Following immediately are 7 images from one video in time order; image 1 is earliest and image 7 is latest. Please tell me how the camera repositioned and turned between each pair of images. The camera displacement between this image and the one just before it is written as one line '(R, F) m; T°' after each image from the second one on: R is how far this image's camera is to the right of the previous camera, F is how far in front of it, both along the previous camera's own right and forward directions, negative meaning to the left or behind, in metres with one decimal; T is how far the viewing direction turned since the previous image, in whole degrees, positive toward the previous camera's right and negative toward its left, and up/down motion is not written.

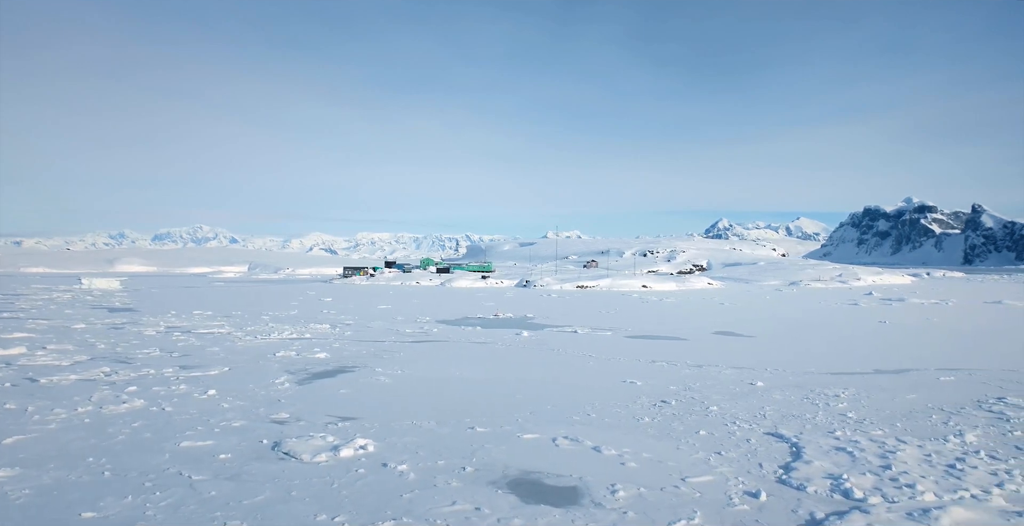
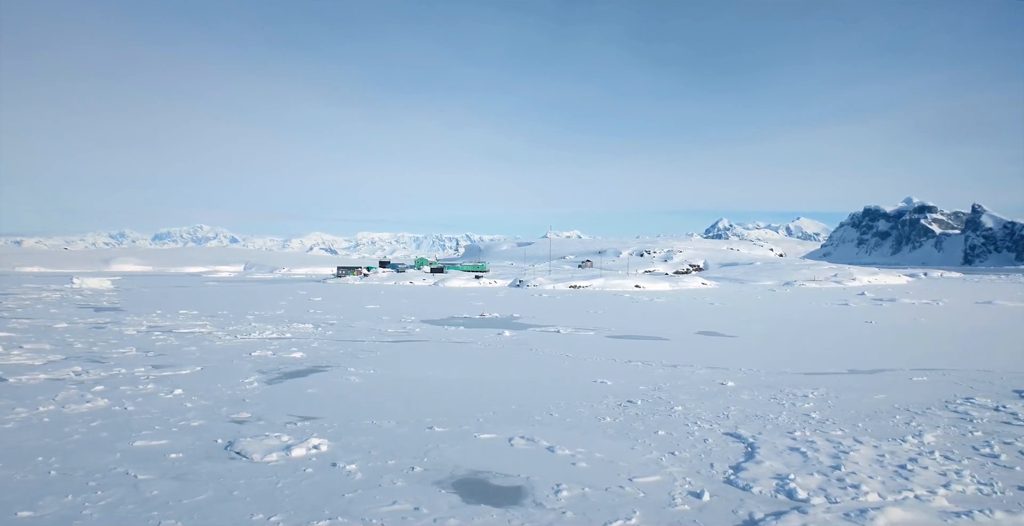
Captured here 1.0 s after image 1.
(+1.0, 0.0) m; 0°
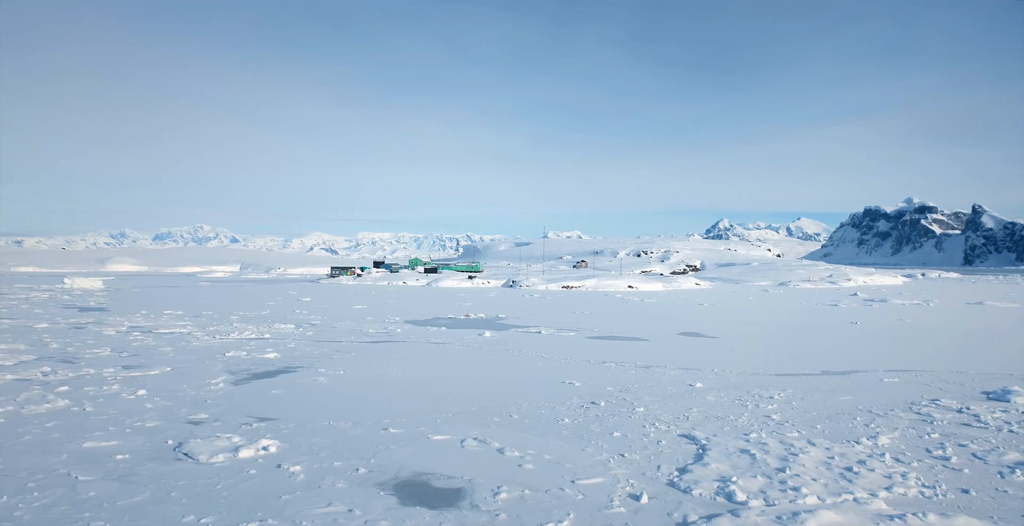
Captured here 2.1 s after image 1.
(+1.0, 0.0) m; 0°
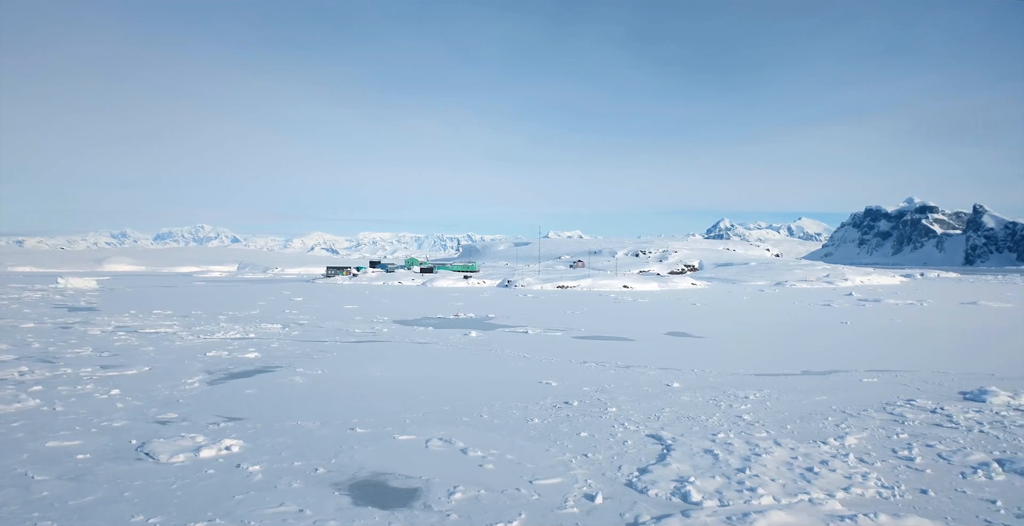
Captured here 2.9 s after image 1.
(+0.8, 0.0) m; 0°
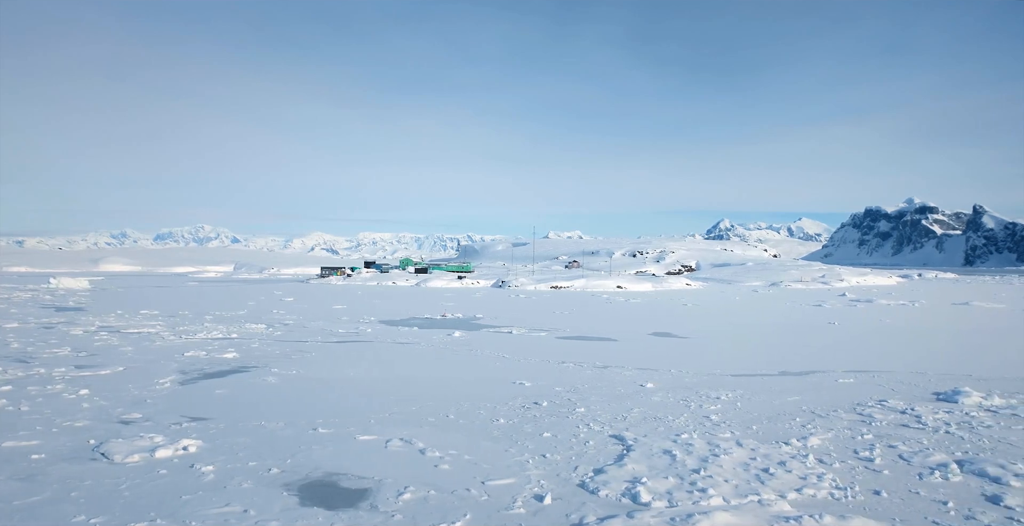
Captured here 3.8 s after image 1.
(+0.9, 0.0) m; 0°
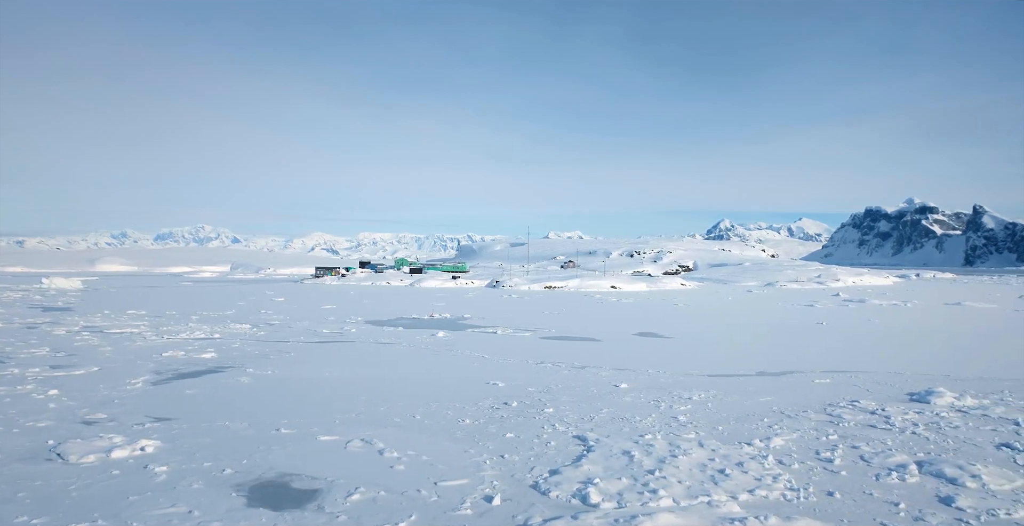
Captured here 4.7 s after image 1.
(+0.9, 0.0) m; 0°
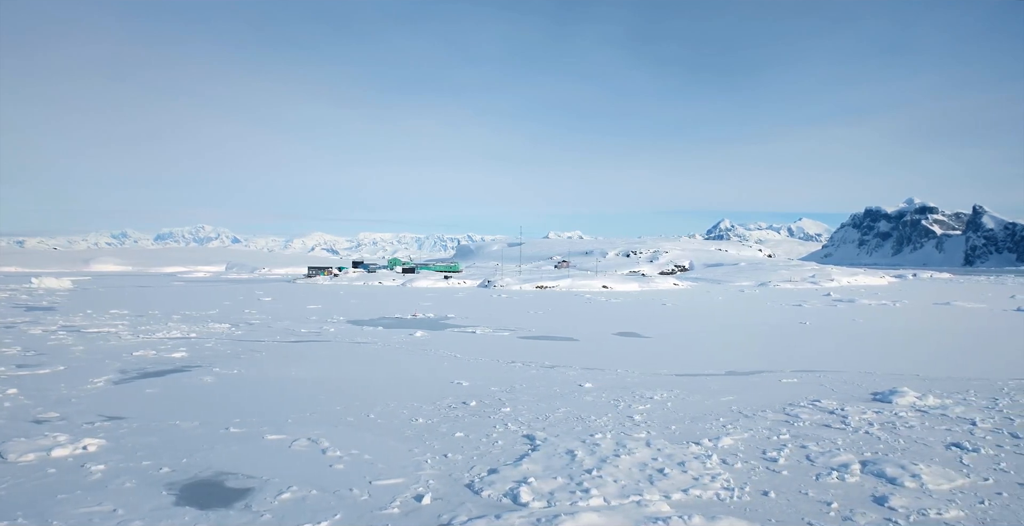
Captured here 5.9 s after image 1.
(+1.2, 0.0) m; 0°
